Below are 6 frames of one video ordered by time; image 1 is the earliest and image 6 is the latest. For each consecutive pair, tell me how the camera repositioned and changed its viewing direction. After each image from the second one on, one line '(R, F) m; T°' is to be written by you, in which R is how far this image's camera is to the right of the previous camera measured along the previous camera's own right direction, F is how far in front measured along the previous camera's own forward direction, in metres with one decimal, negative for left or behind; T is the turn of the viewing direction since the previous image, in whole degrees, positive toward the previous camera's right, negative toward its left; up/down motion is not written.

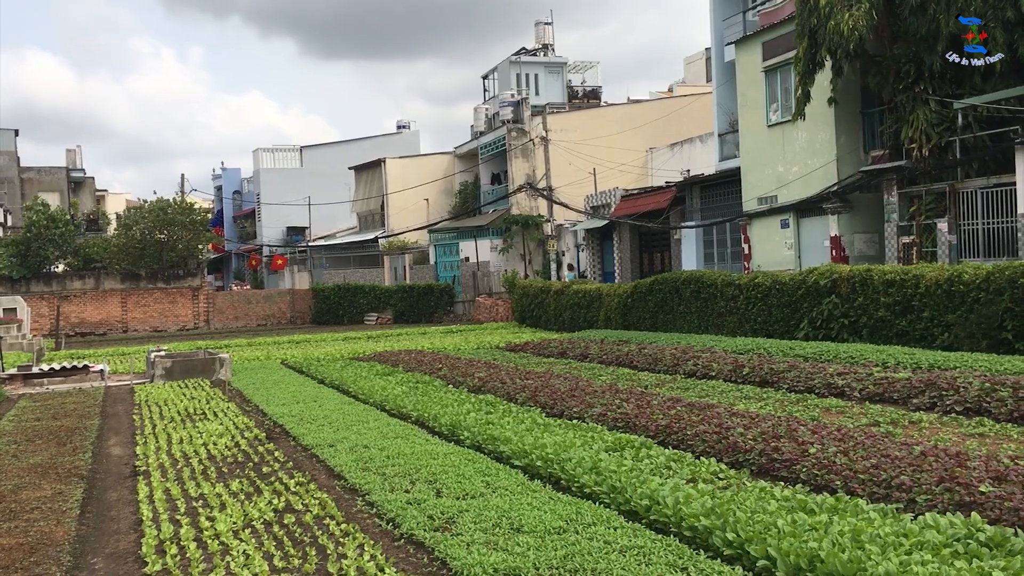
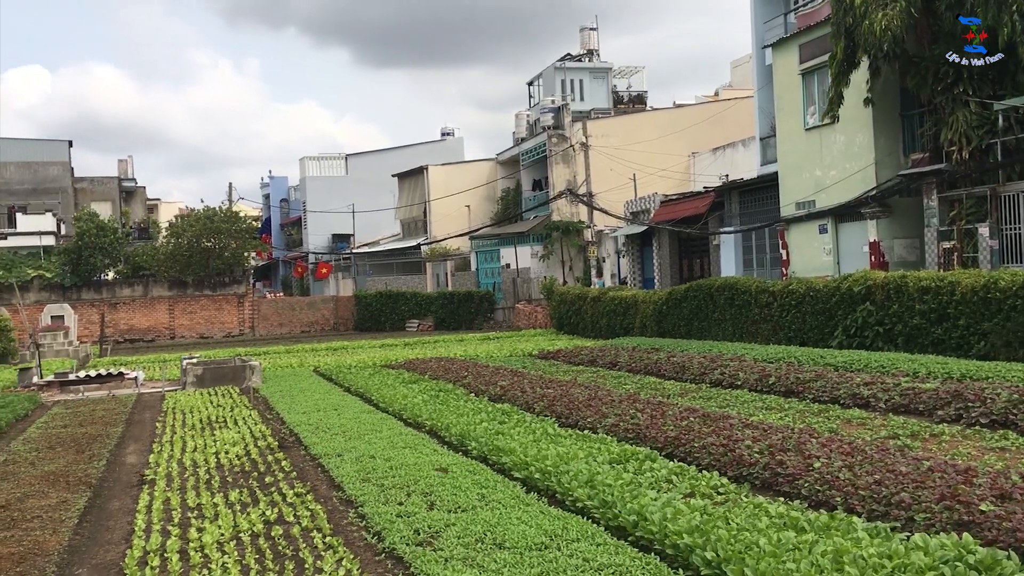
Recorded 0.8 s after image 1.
(+0.4, +0.1) m; -3°
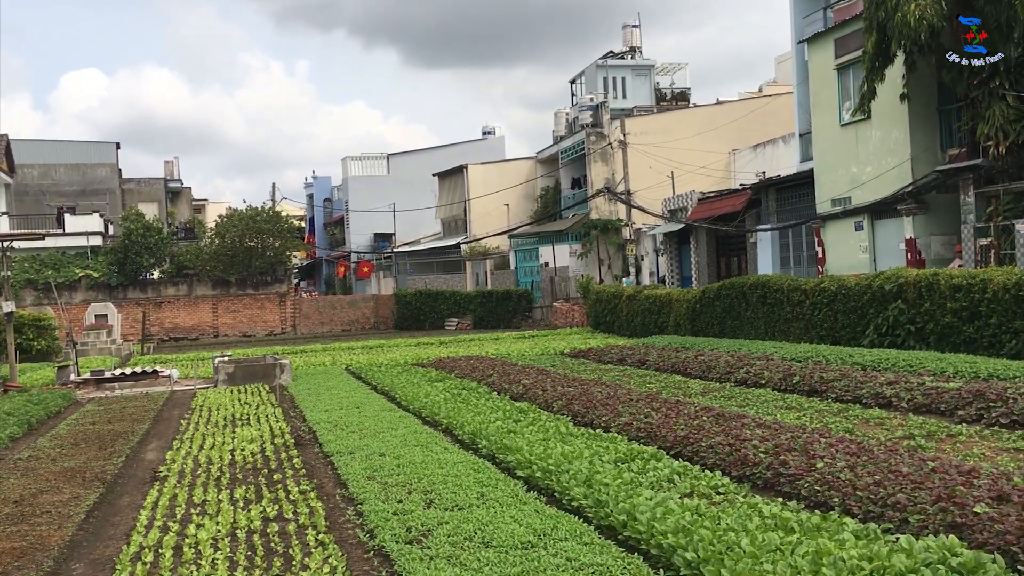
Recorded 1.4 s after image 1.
(+0.4, 0.0) m; -3°
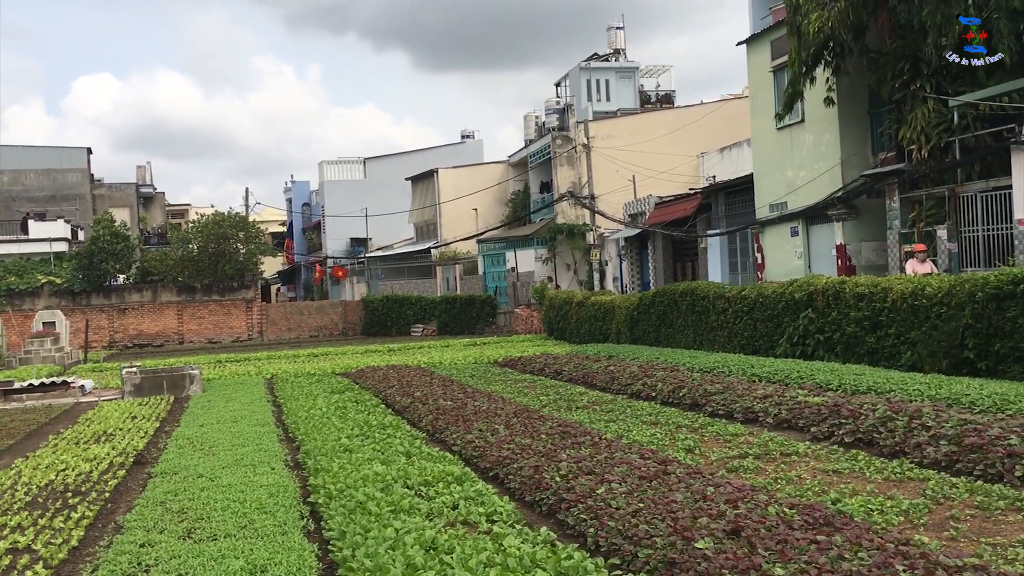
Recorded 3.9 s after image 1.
(+1.6, +0.3) m; 0°
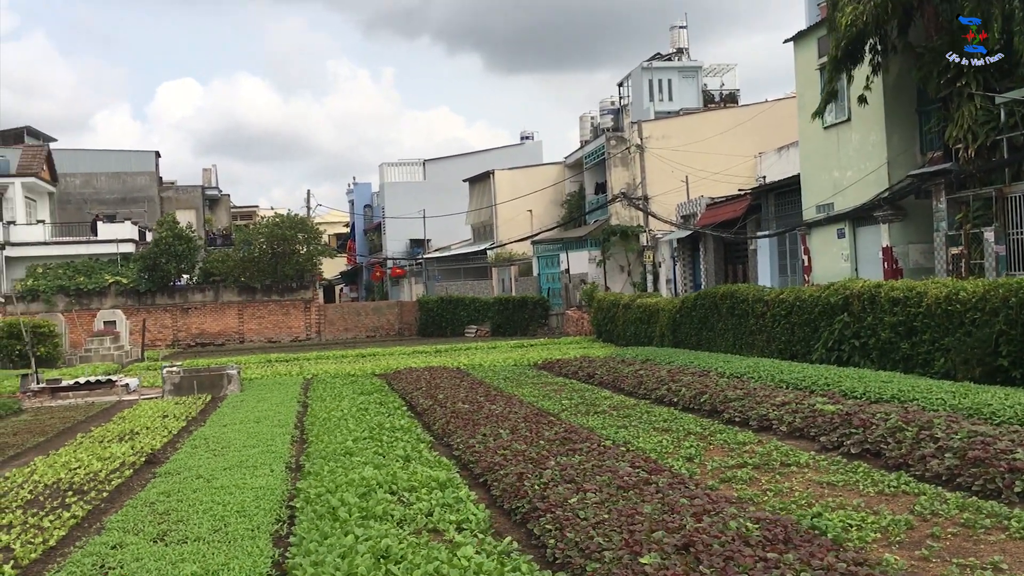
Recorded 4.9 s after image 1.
(+0.7, +0.1) m; -4°
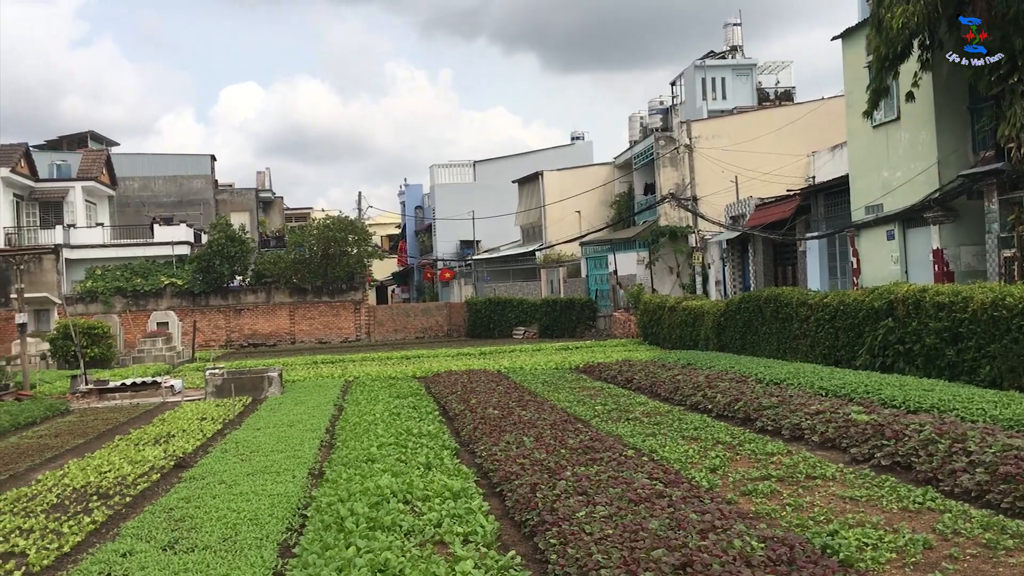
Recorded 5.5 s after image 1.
(+0.3, +0.1) m; -3°
